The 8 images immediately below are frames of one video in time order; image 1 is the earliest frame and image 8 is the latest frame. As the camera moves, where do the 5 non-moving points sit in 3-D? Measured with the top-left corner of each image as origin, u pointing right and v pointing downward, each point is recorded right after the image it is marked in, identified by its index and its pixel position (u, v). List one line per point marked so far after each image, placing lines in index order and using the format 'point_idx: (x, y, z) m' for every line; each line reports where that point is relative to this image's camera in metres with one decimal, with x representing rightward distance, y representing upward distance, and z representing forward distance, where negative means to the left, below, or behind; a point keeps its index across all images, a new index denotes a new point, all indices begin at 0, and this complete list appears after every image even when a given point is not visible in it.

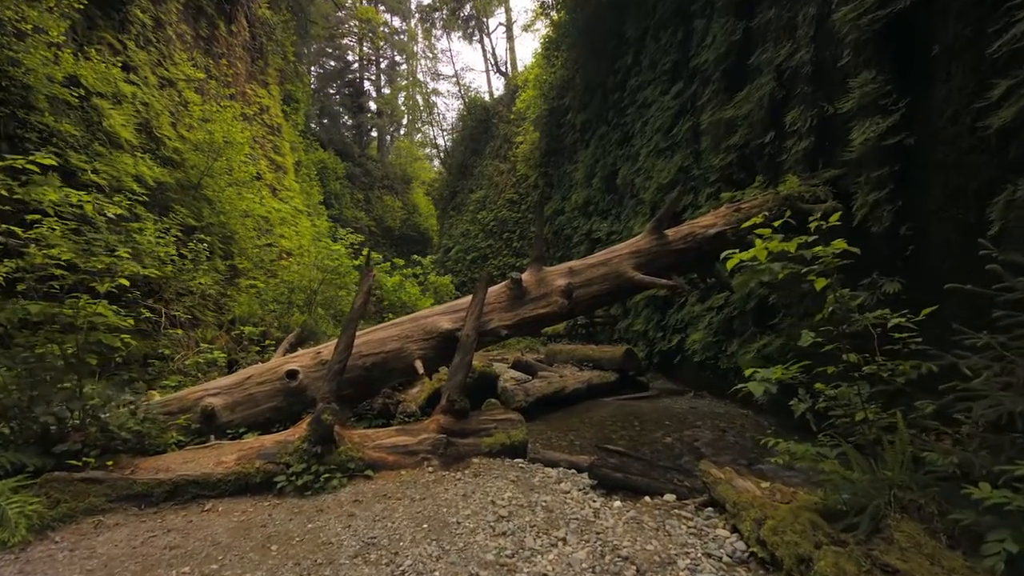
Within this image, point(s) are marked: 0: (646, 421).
0: (+1.5, -1.5, +5.7) m
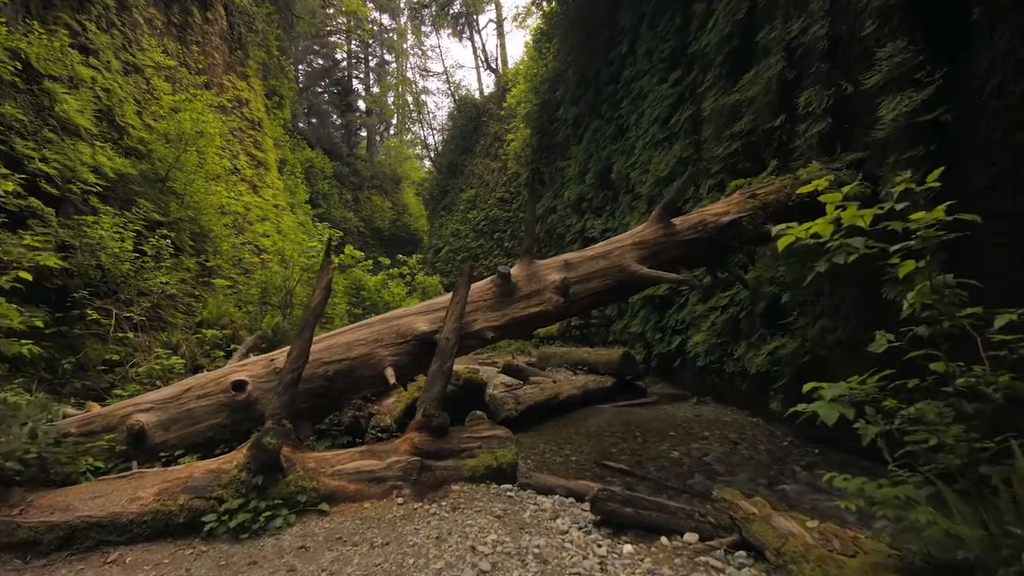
0: (+1.4, -1.5, +5.1) m
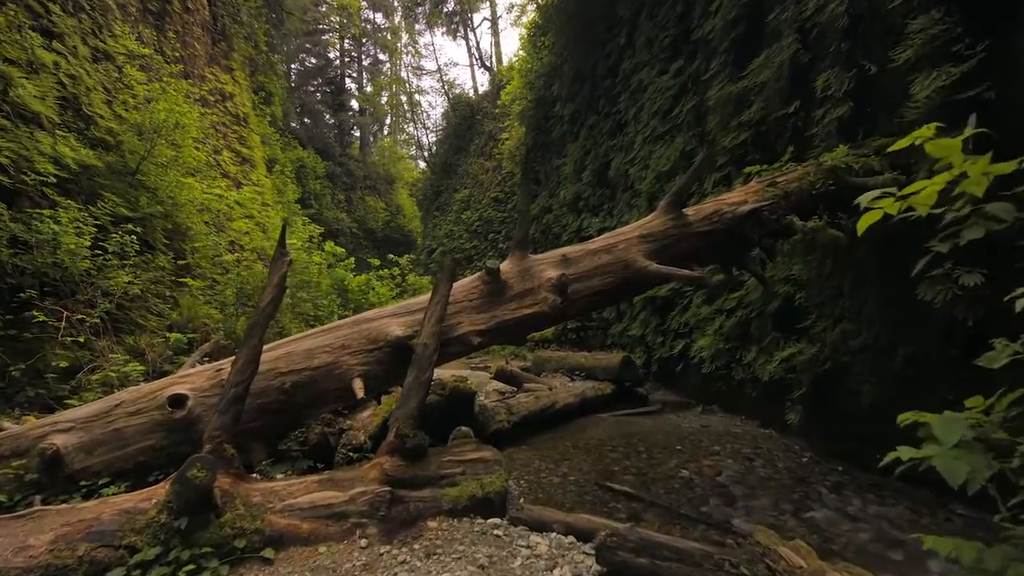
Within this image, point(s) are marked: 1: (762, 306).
0: (+1.3, -1.5, +4.7) m
1: (+2.7, -0.2, +5.5) m
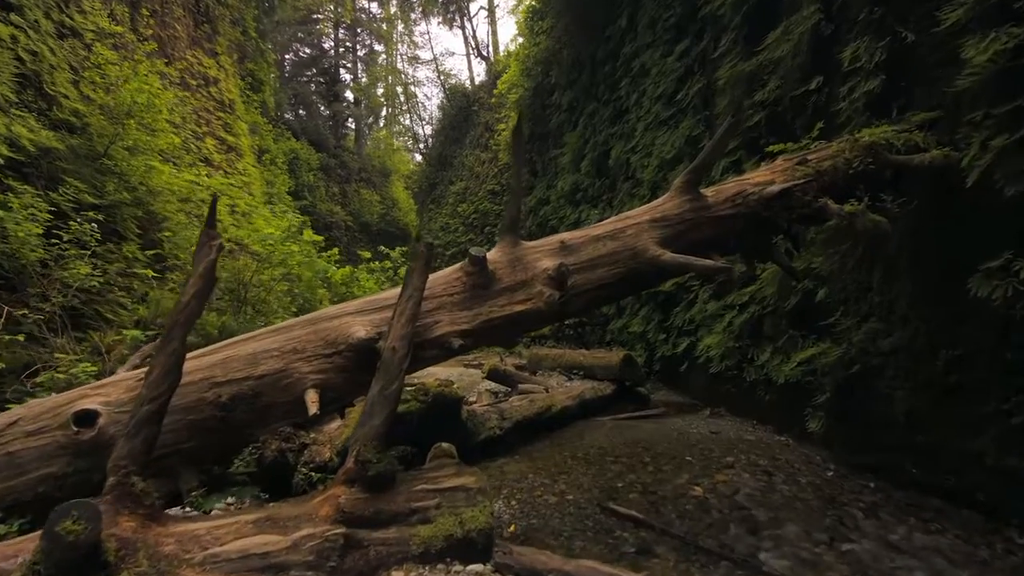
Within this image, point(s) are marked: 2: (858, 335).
0: (+1.2, -1.4, +4.2) m
1: (+2.6, -0.1, +5.0) m
2: (+2.7, -0.4, +4.0) m
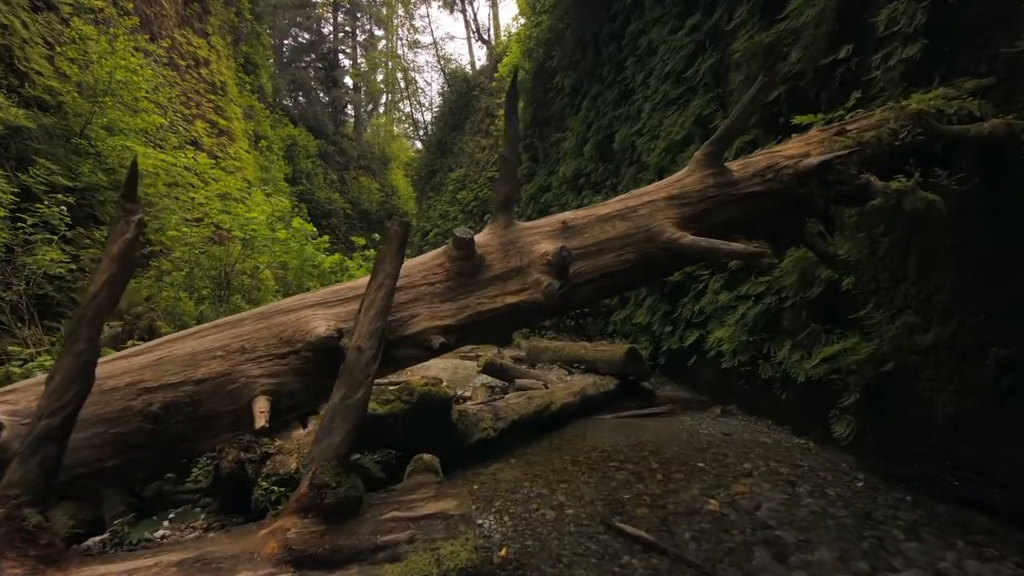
0: (+1.2, -1.3, +3.8) m
1: (+2.6, 0.0, +4.6) m
2: (+2.7, -0.3, +3.6) m
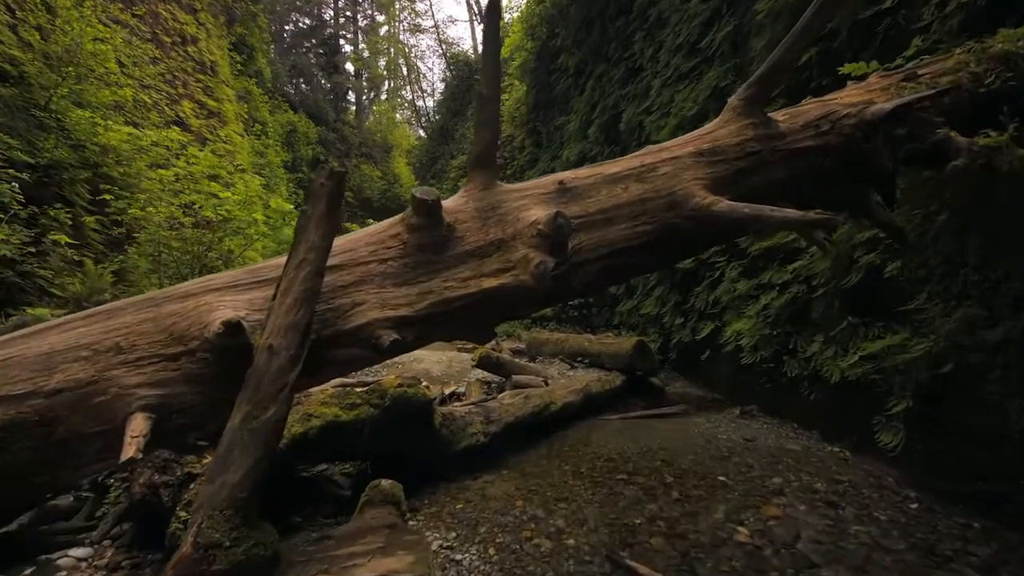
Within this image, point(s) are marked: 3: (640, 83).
0: (+1.1, -1.2, +3.3) m
1: (+2.5, +0.1, +4.0) m
2: (+2.6, -0.2, +3.1) m
3: (+2.3, +3.7, +9.0) m
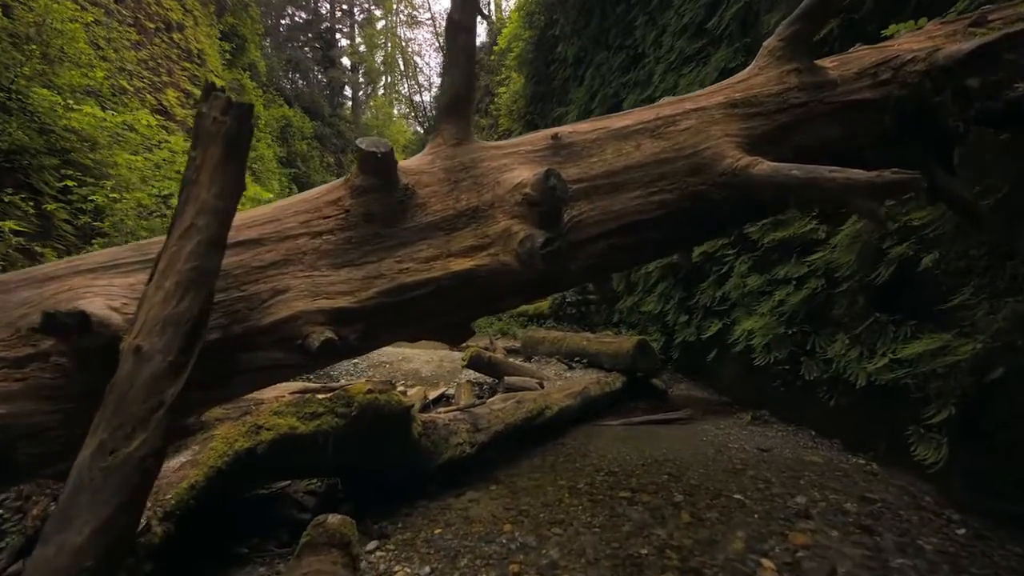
0: (+1.1, -1.2, +2.9) m
1: (+2.5, +0.1, +3.6) m
2: (+2.6, -0.2, +2.7) m
3: (+2.2, +3.7, +8.6) m
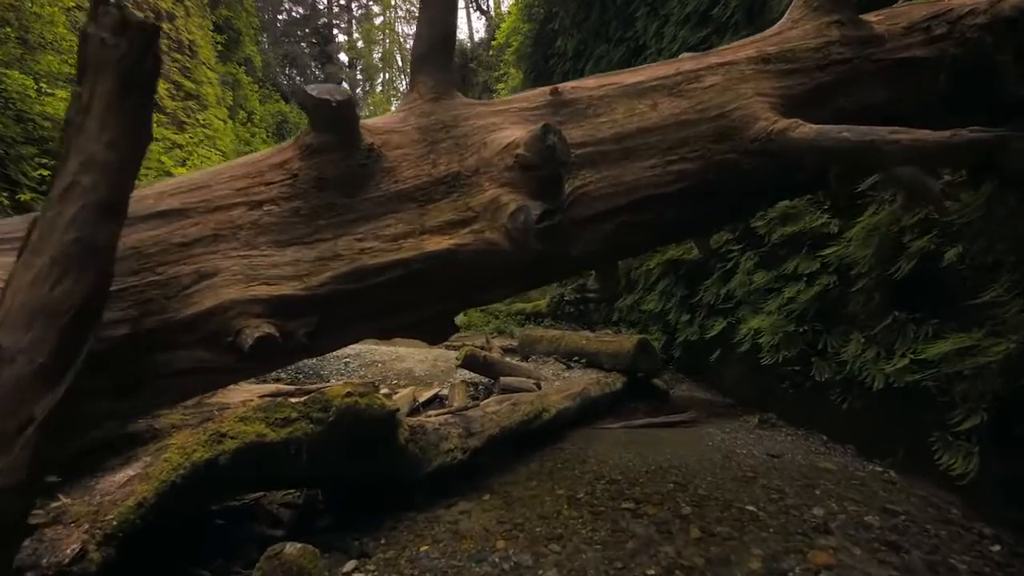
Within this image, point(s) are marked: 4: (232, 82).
0: (+1.0, -1.2, +2.7) m
1: (+2.5, +0.1, +3.4) m
2: (+2.6, -0.2, +2.5) m
3: (+2.2, +3.8, +8.3) m
4: (-8.9, +6.6, +15.7) m
